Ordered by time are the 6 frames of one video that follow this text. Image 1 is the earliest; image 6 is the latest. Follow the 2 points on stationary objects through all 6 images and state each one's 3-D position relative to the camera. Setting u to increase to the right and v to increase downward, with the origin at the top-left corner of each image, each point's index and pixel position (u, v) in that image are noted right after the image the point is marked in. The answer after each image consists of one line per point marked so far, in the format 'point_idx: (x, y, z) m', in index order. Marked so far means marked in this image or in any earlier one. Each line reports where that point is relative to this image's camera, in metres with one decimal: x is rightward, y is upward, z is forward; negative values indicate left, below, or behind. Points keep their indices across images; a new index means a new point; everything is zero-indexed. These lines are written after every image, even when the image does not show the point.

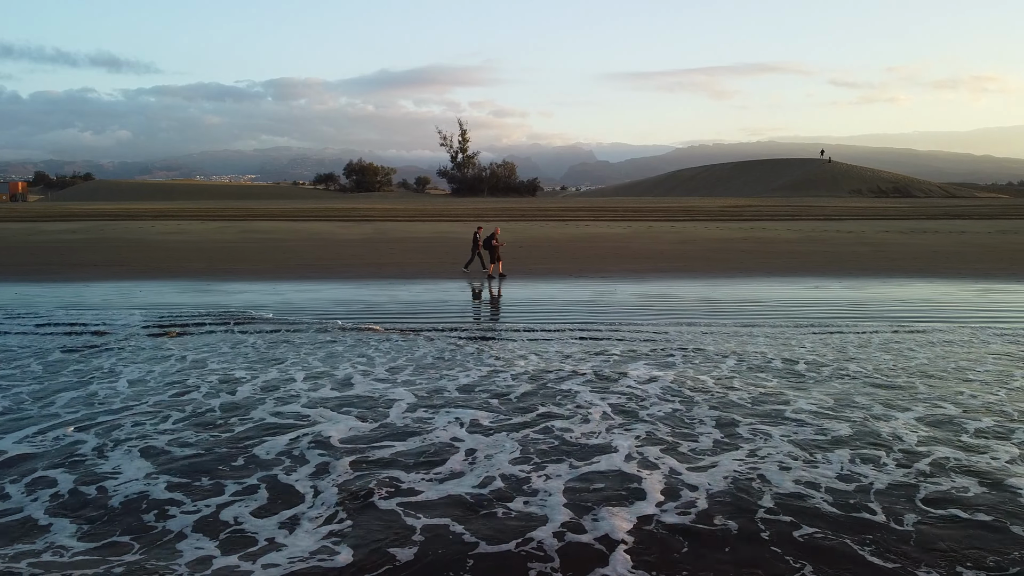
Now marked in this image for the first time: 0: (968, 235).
0: (+10.3, +1.1, +19.3) m
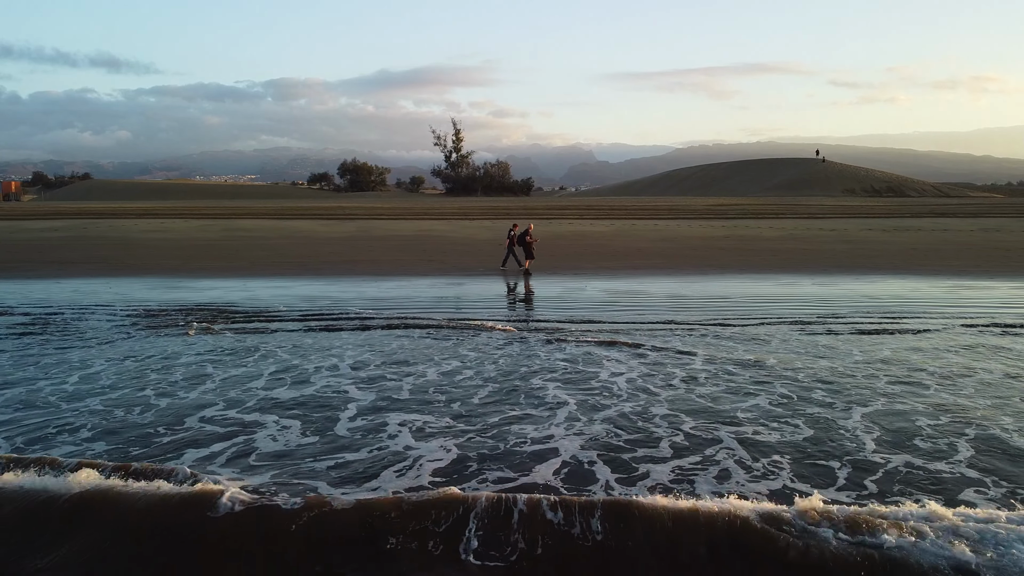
0: (+9.9, +1.2, +19.3) m
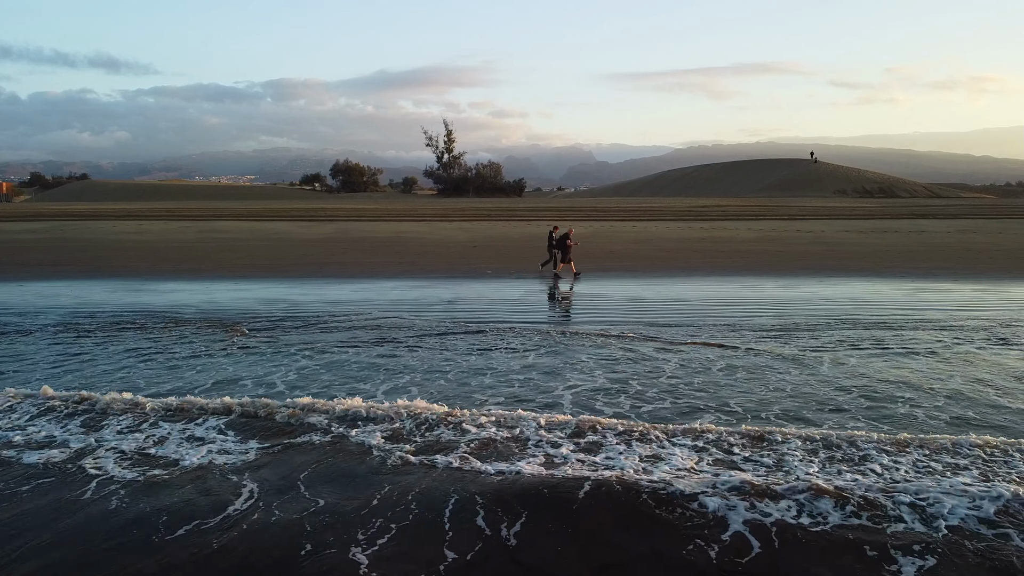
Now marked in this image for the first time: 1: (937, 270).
0: (+9.4, +1.2, +19.3) m
1: (+6.8, +0.3, +13.8) m
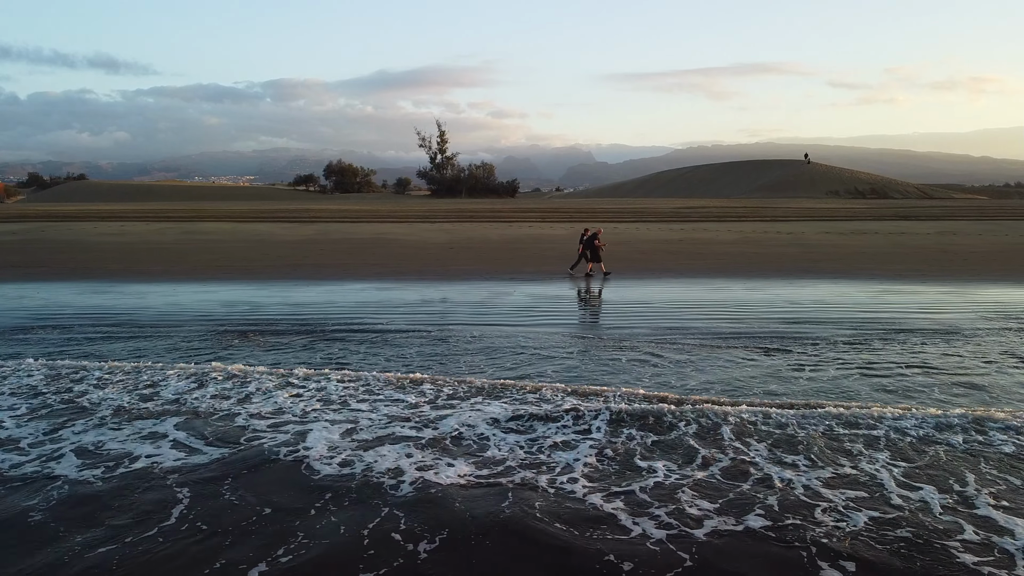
0: (+8.9, +1.1, +19.3) m
1: (+6.3, +0.3, +13.8) m
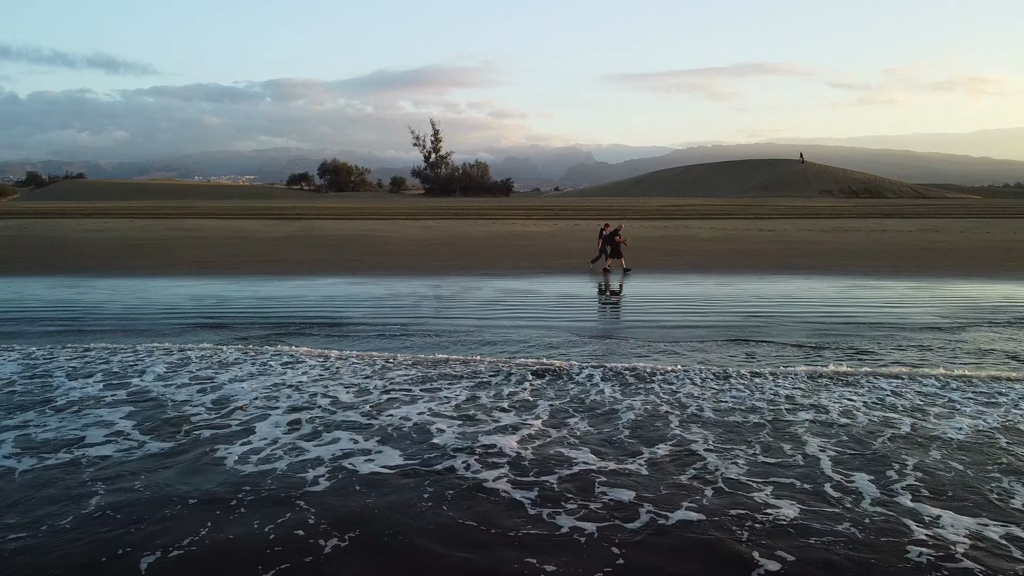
0: (+8.5, +1.2, +19.3) m
1: (+5.9, +0.3, +13.8) m
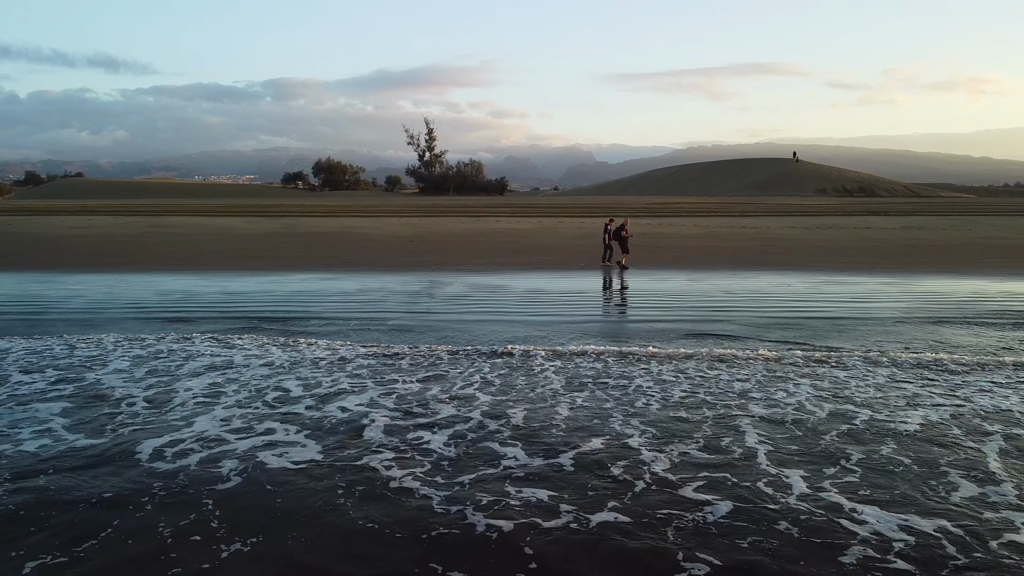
0: (+8.1, +1.2, +19.2) m
1: (+5.5, +0.4, +13.8) m
